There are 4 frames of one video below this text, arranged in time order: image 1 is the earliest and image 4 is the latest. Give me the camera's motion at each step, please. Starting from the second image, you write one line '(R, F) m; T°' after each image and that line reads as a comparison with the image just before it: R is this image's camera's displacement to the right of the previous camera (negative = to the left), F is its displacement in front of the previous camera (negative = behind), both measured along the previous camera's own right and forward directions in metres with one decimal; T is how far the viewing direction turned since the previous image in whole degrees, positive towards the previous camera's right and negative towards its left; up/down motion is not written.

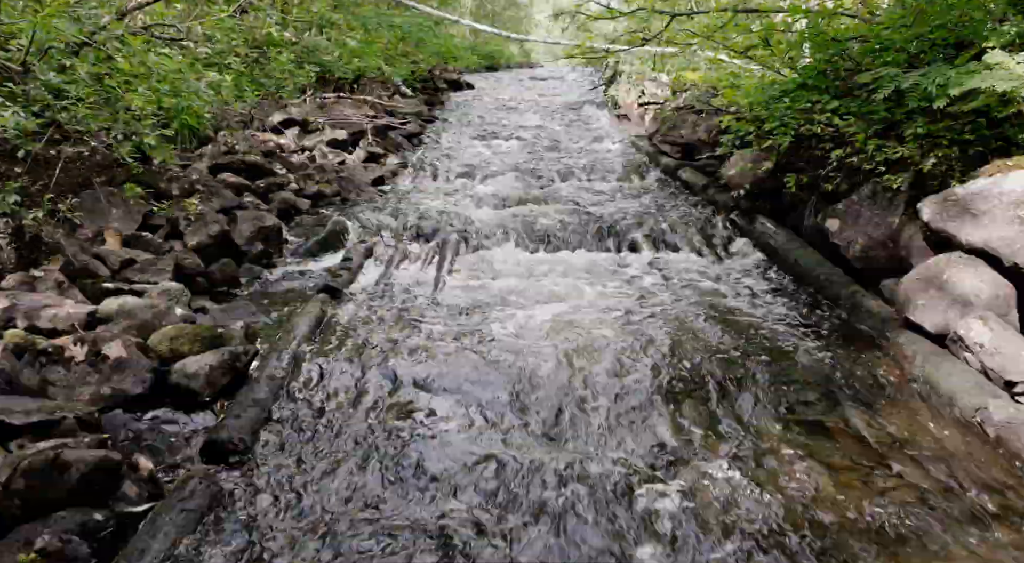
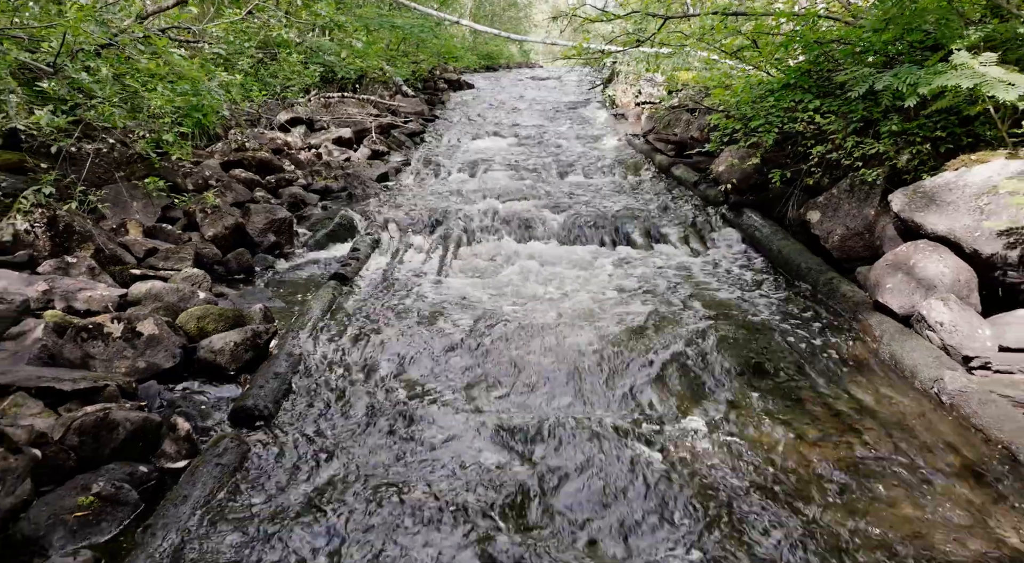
(0.0, -0.4) m; 0°
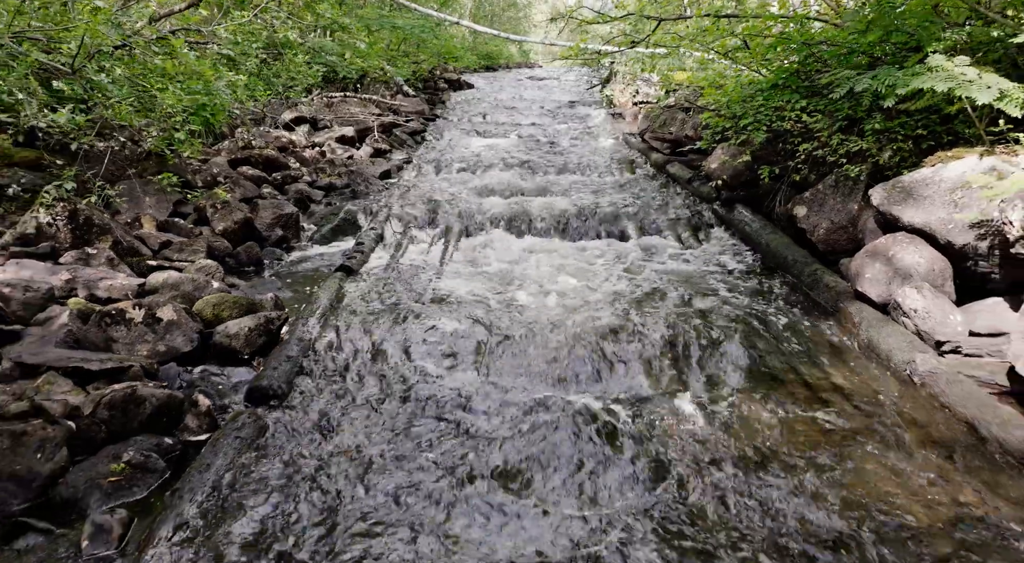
(0.0, -0.3) m; 0°
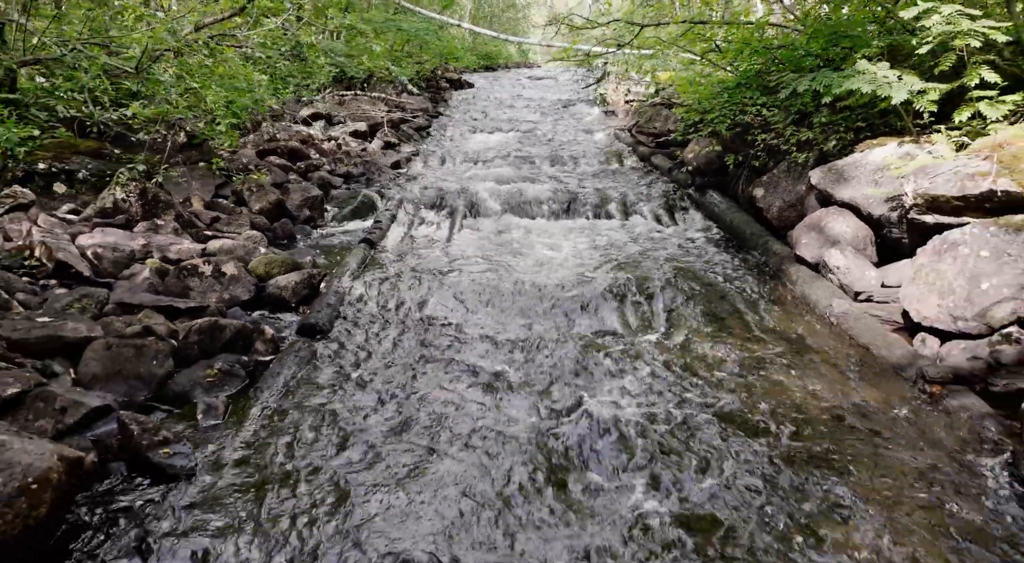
(0.0, -1.2) m; 0°
